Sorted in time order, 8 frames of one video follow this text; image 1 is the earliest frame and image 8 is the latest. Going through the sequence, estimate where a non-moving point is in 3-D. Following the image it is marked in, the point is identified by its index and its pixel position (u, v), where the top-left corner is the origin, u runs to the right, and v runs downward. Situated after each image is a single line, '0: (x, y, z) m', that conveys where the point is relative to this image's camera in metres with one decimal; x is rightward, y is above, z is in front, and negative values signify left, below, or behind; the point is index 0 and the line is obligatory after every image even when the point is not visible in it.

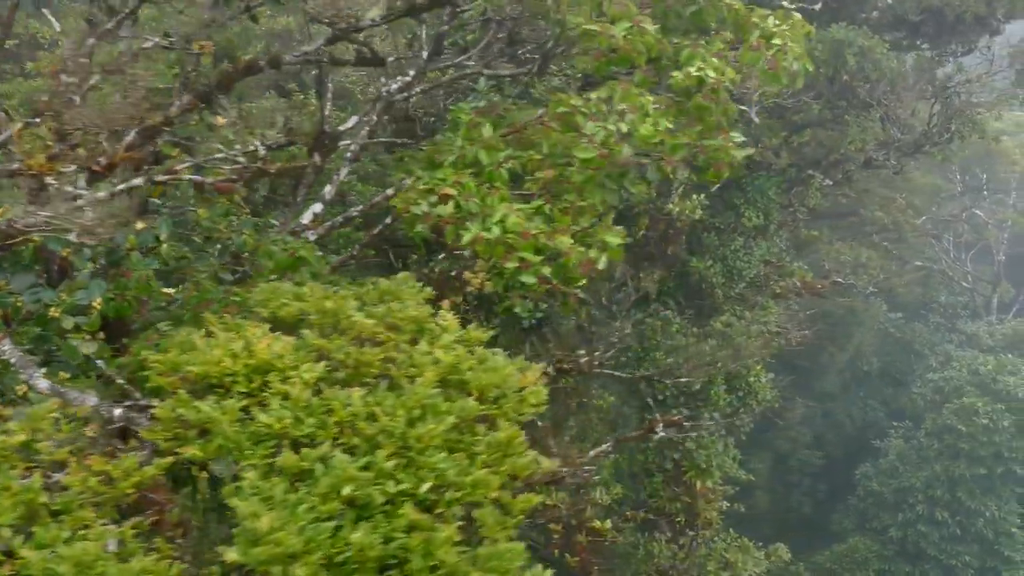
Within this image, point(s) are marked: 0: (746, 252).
0: (+1.2, +0.2, +5.8) m
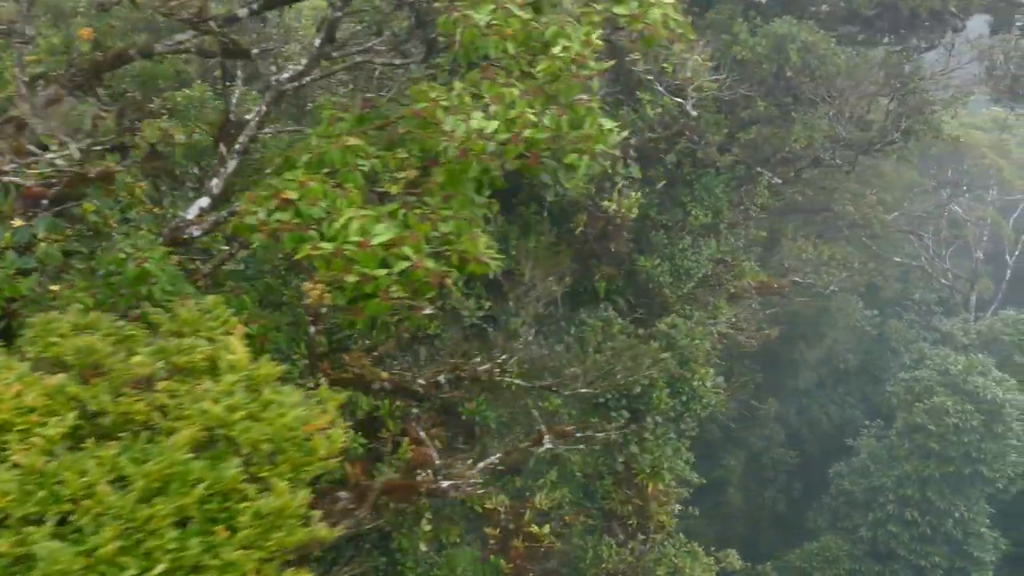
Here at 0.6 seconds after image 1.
0: (+0.9, +0.2, +5.7) m
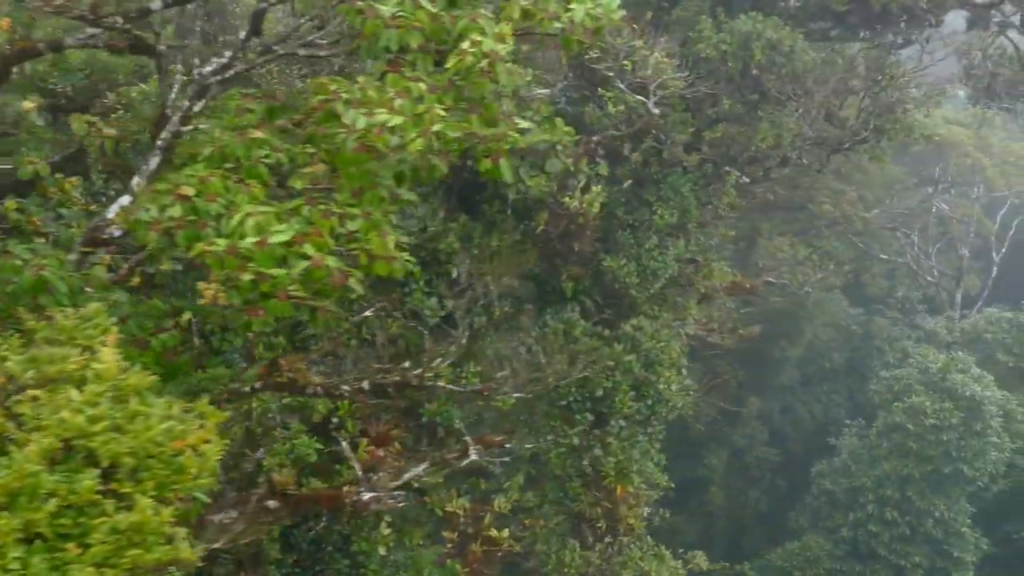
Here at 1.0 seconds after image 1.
0: (+0.7, +0.2, +5.6) m
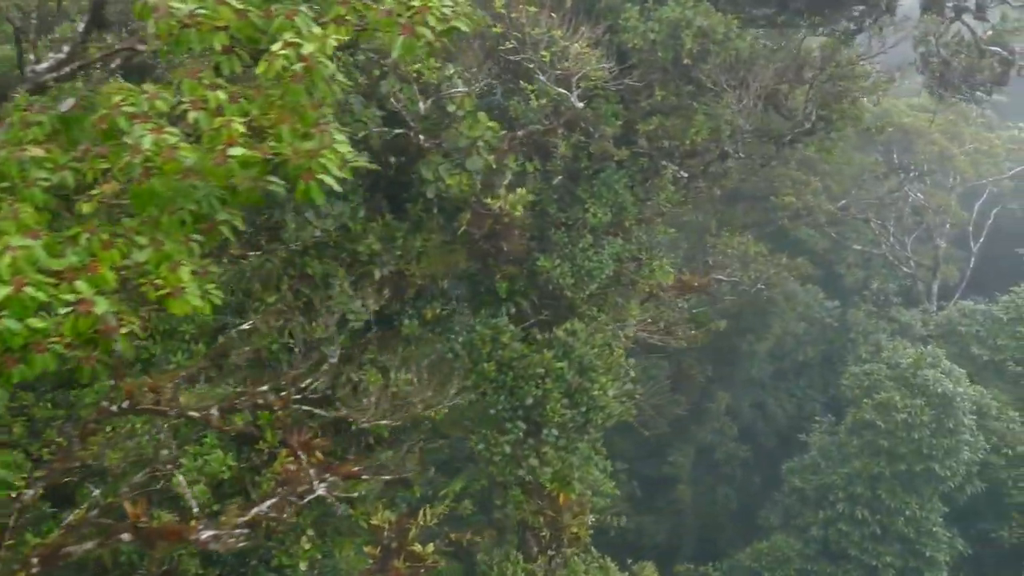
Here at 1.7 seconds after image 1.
0: (+0.4, +0.2, +5.3) m
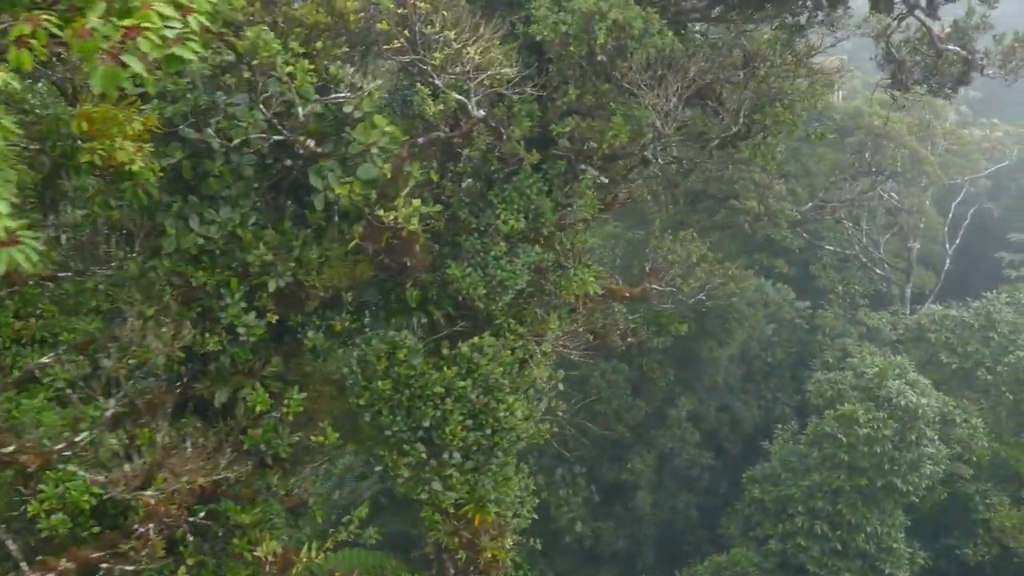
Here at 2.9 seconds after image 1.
0: (0.0, +0.1, +4.9) m
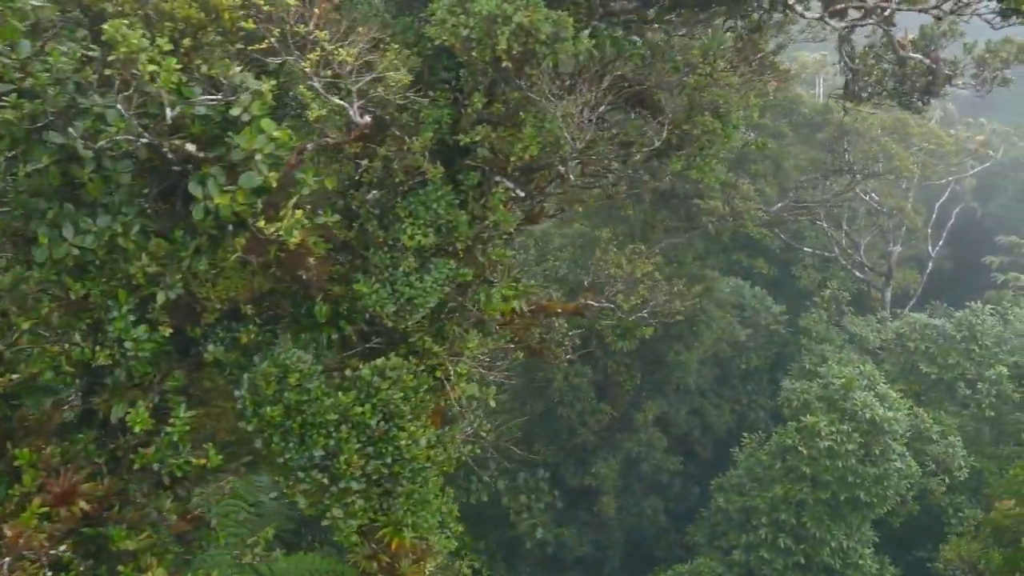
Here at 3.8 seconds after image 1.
0: (-0.4, +0.1, +4.6) m
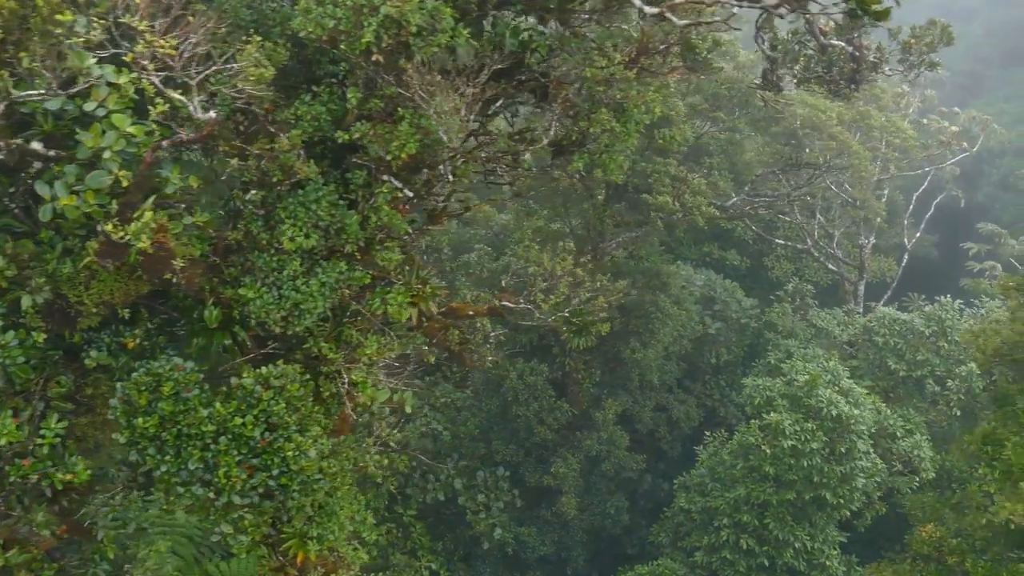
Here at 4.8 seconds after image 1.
0: (-0.8, 0.0, +4.4) m
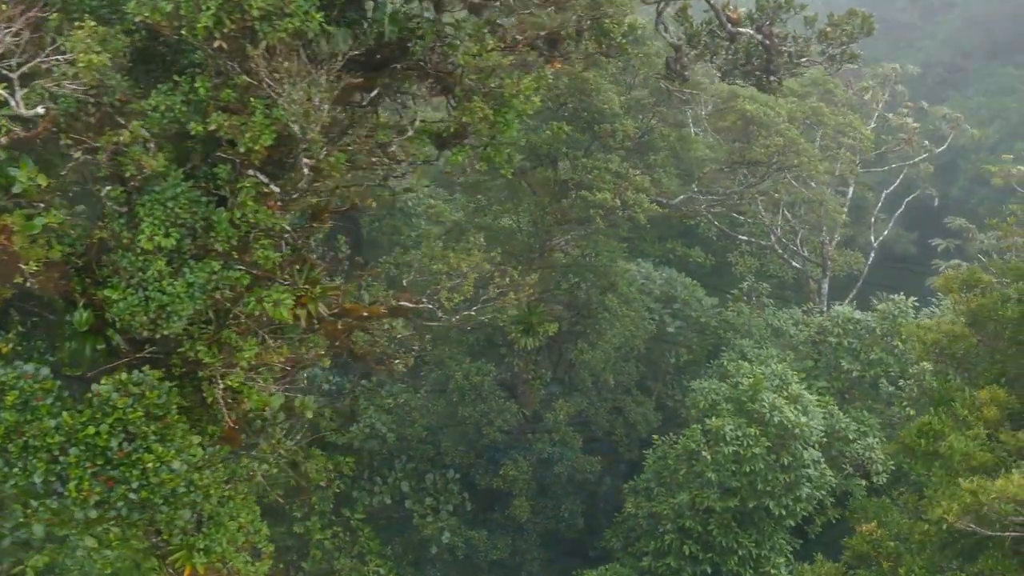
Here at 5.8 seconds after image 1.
0: (-1.3, 0.0, +4.1) m
